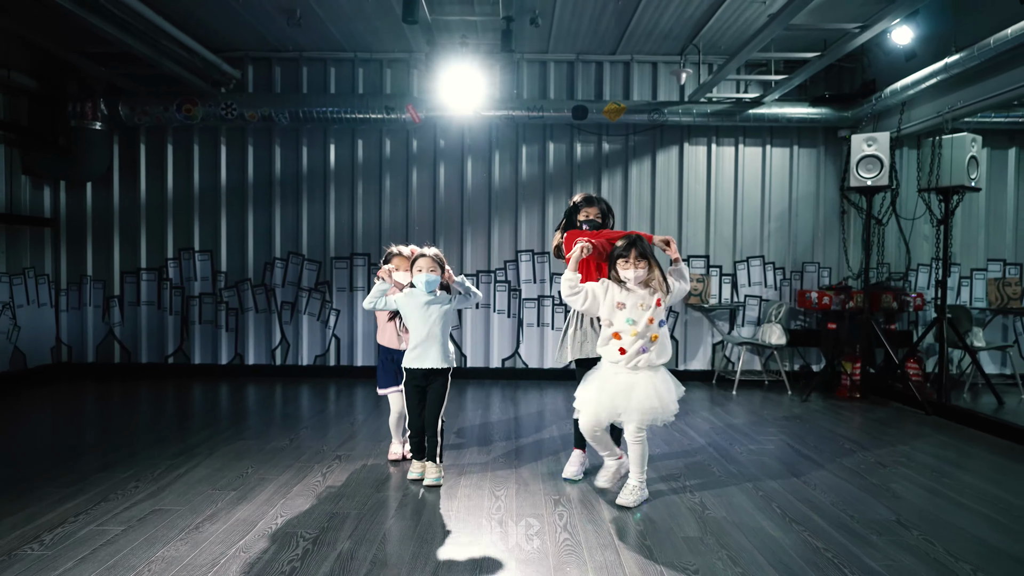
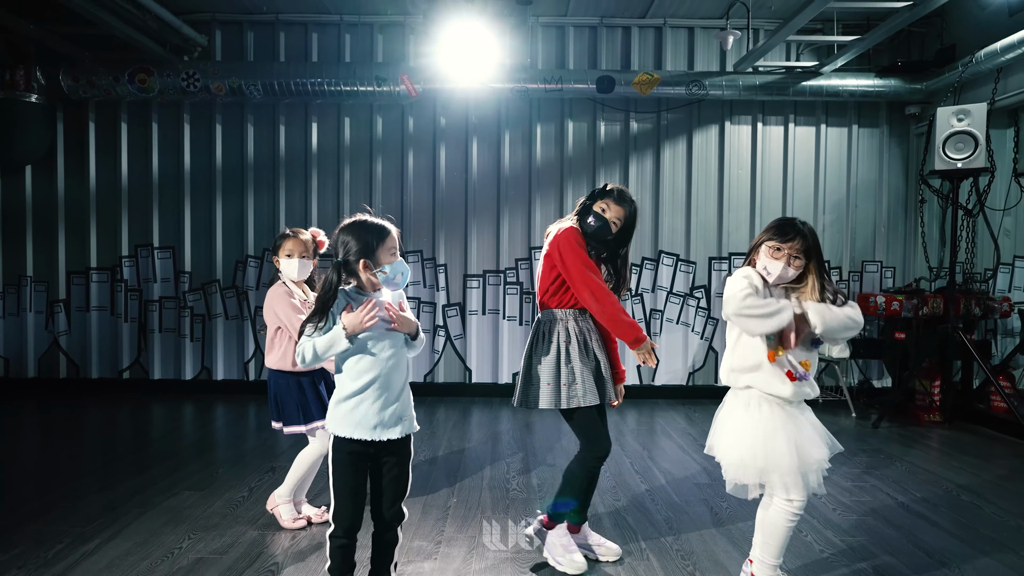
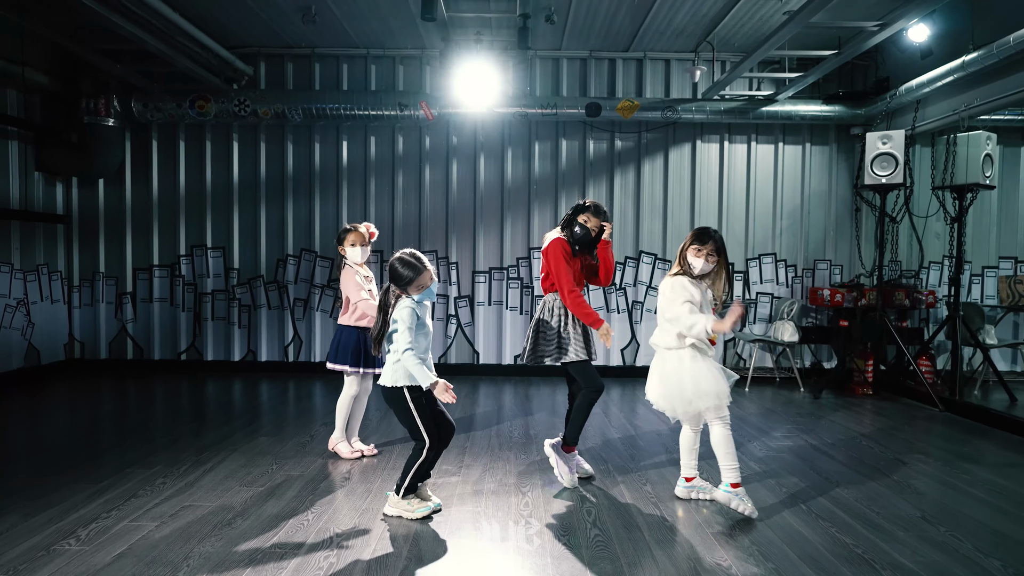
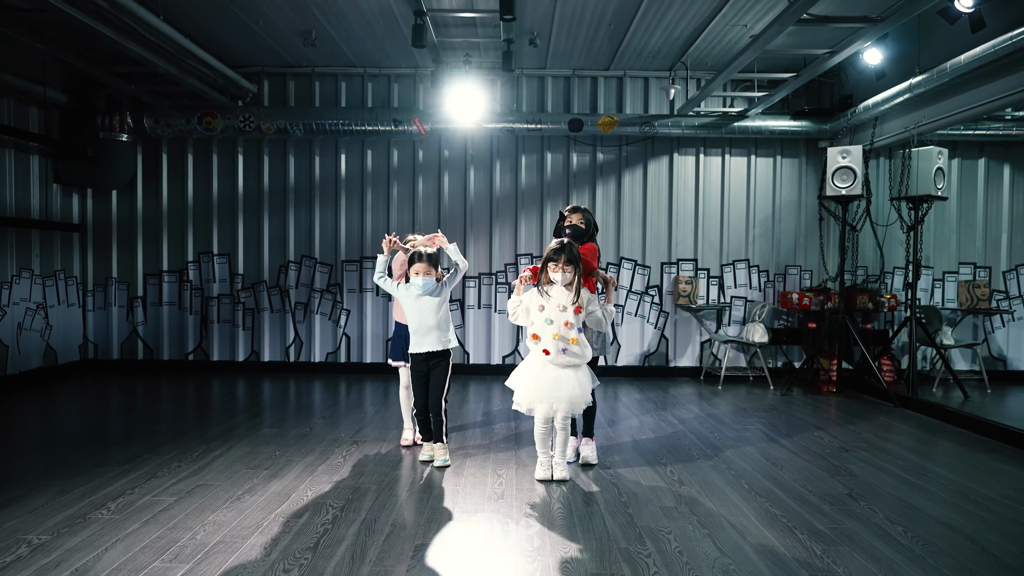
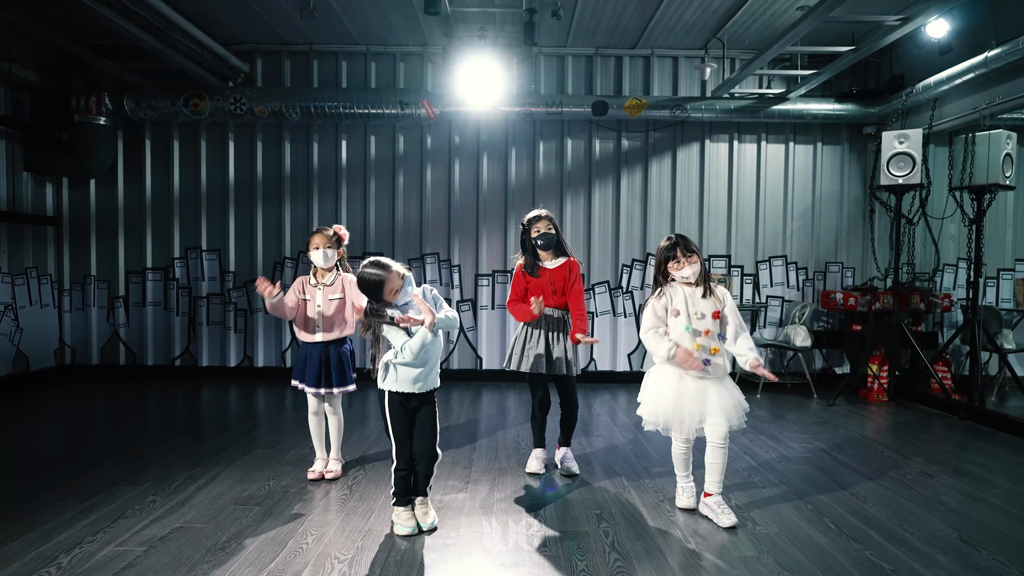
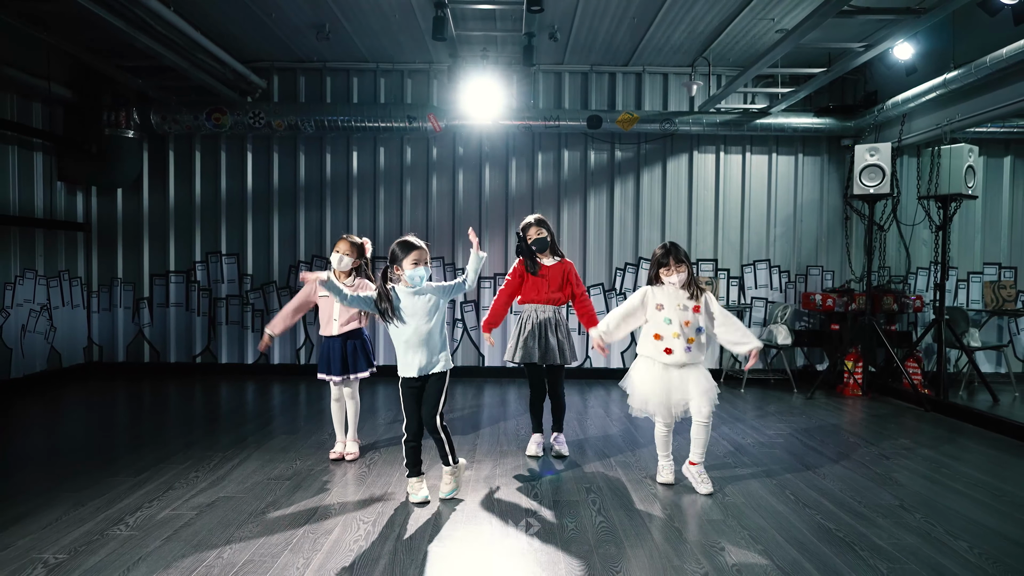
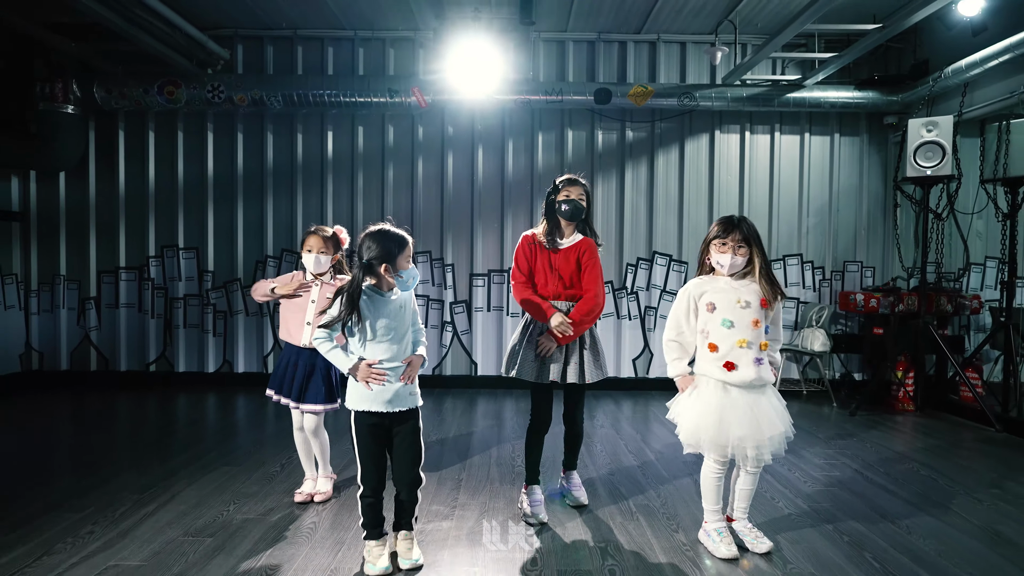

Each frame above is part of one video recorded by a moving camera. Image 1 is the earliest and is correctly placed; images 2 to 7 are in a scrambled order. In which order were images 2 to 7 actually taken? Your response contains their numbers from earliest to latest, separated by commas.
4, 3, 2, 7, 6, 5
